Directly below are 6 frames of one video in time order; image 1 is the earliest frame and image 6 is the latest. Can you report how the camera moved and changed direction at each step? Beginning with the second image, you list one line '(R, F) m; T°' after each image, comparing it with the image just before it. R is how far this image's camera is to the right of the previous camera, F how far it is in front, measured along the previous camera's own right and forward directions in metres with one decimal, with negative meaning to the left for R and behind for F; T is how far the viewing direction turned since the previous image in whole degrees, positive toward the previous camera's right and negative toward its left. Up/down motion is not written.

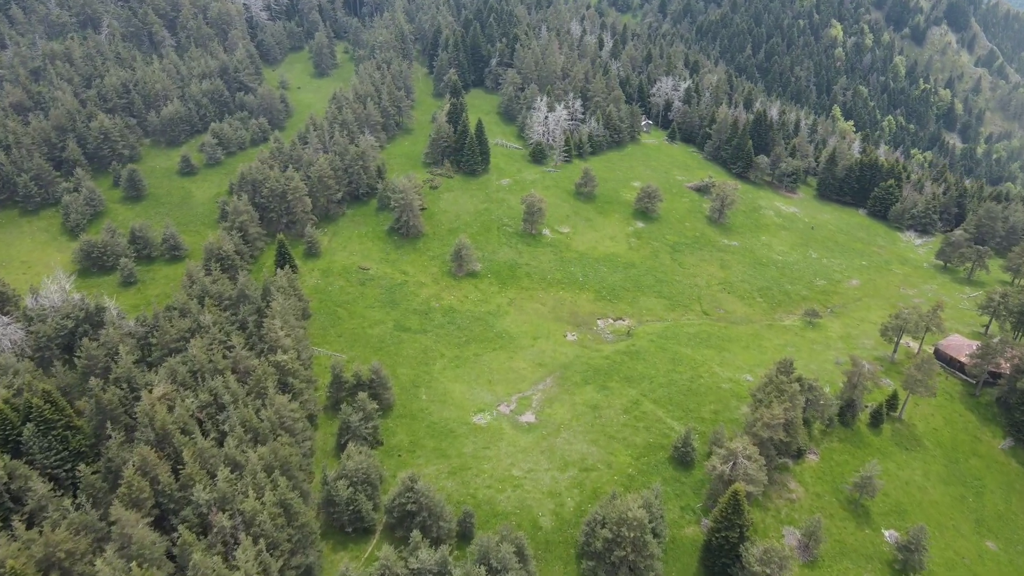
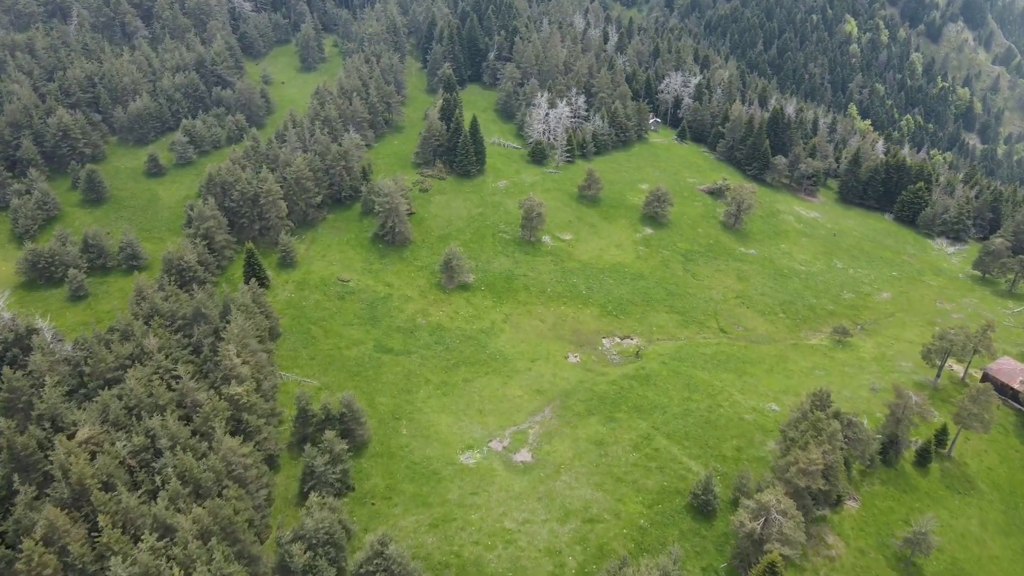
(+1.0, +9.5) m; 0°
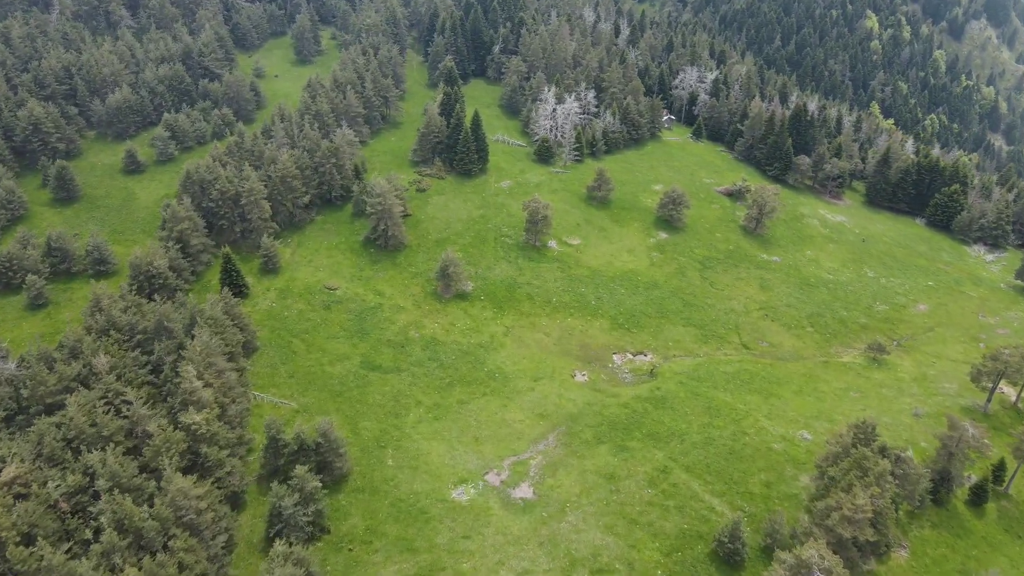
(+0.7, +7.5) m; -1°
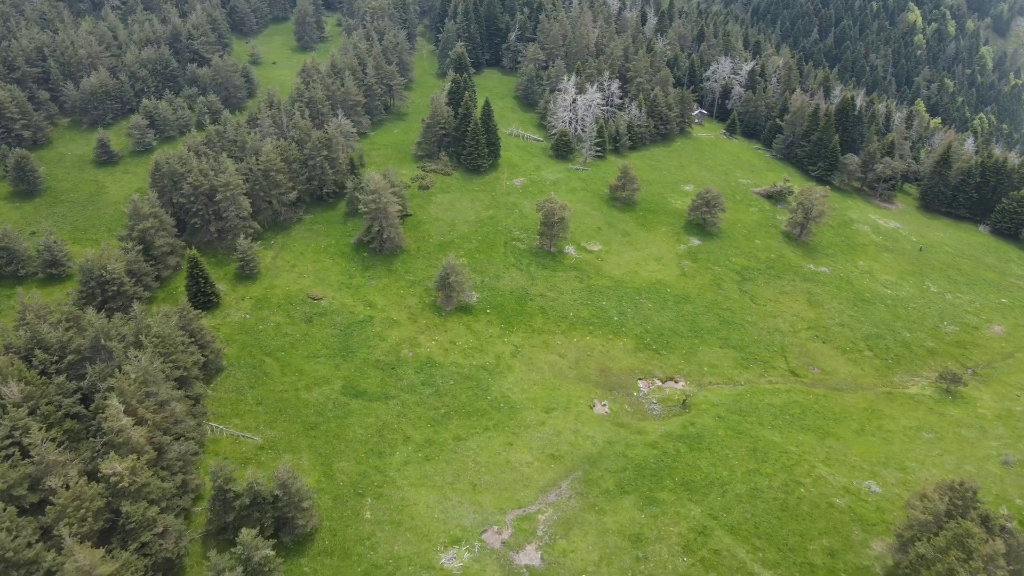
(+0.7, +10.7) m; -2°
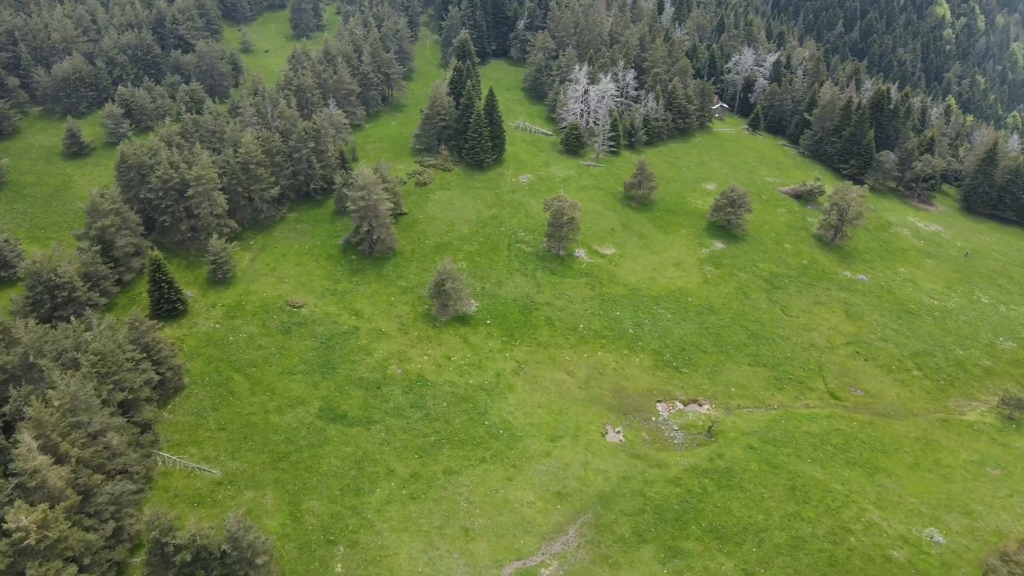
(+0.6, +7.6) m; -1°
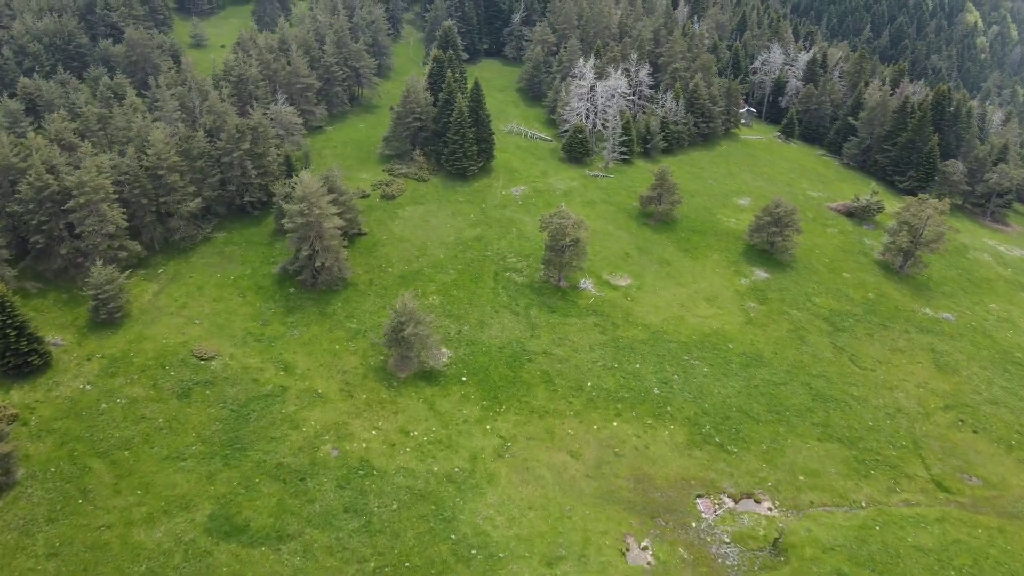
(+1.6, +16.1) m; 0°
